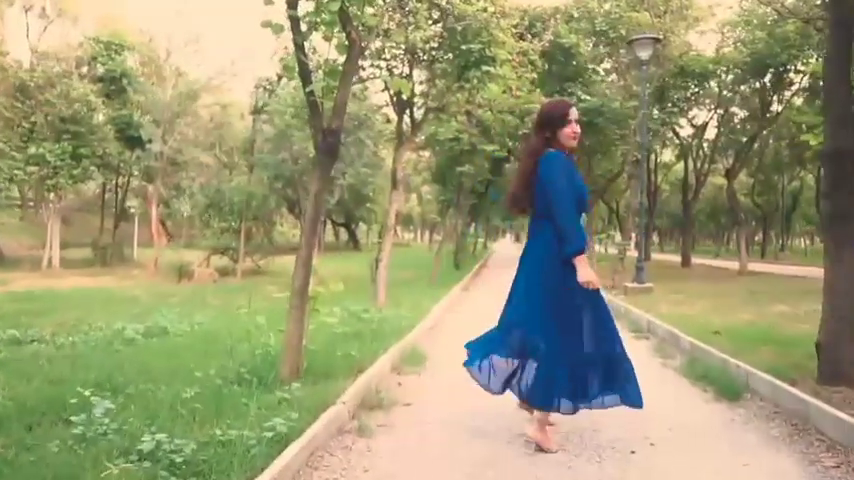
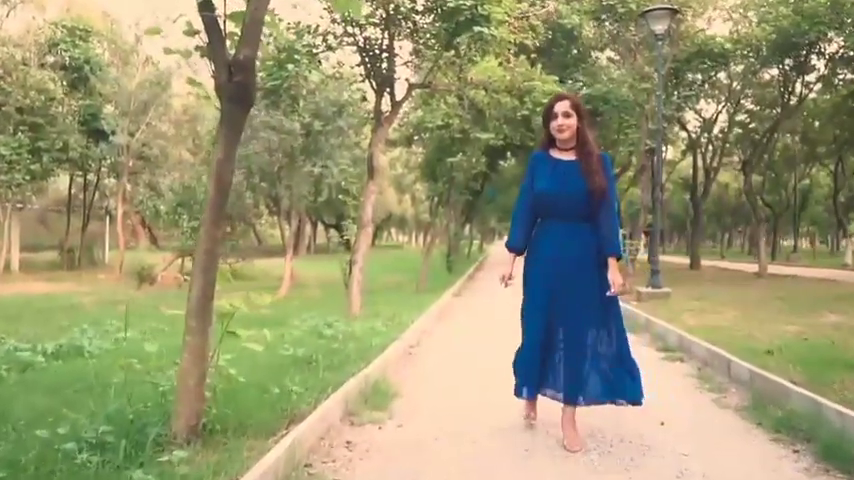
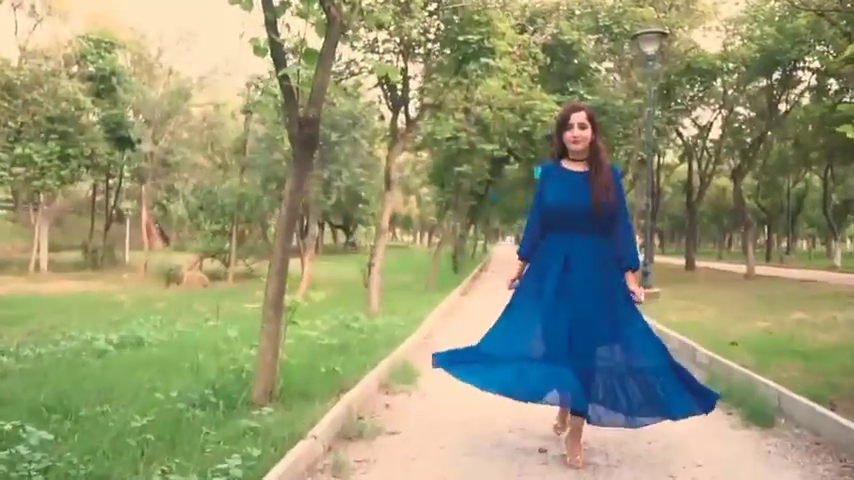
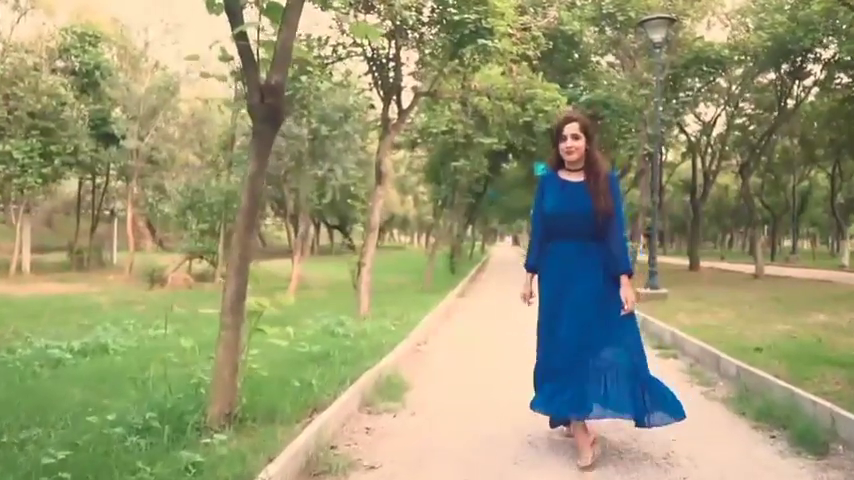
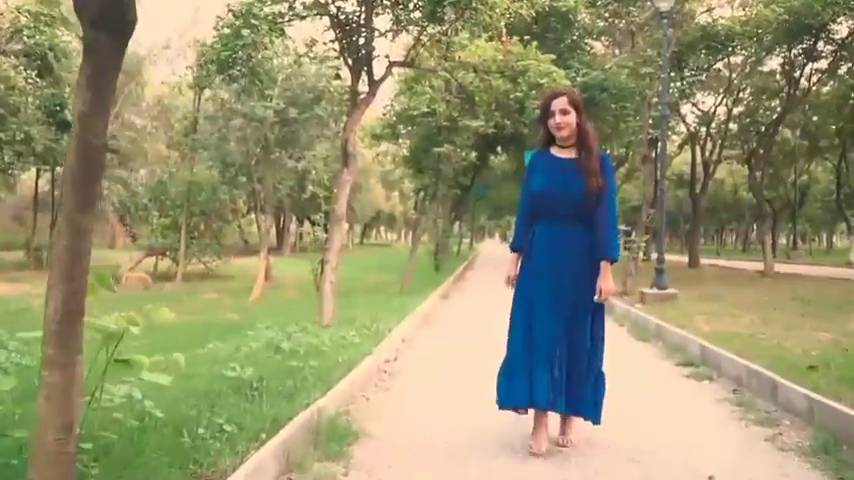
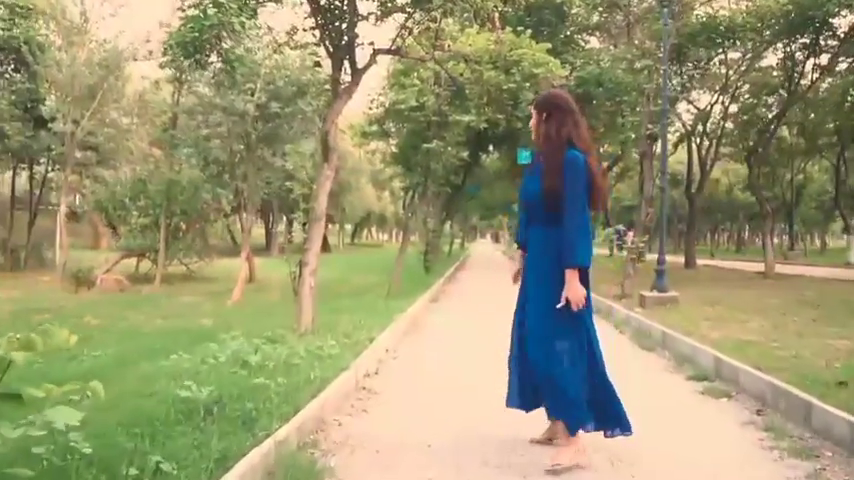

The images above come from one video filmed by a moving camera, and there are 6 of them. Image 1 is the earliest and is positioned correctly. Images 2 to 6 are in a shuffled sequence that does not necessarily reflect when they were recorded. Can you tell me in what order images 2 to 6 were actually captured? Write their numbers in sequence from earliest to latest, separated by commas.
3, 4, 2, 5, 6
